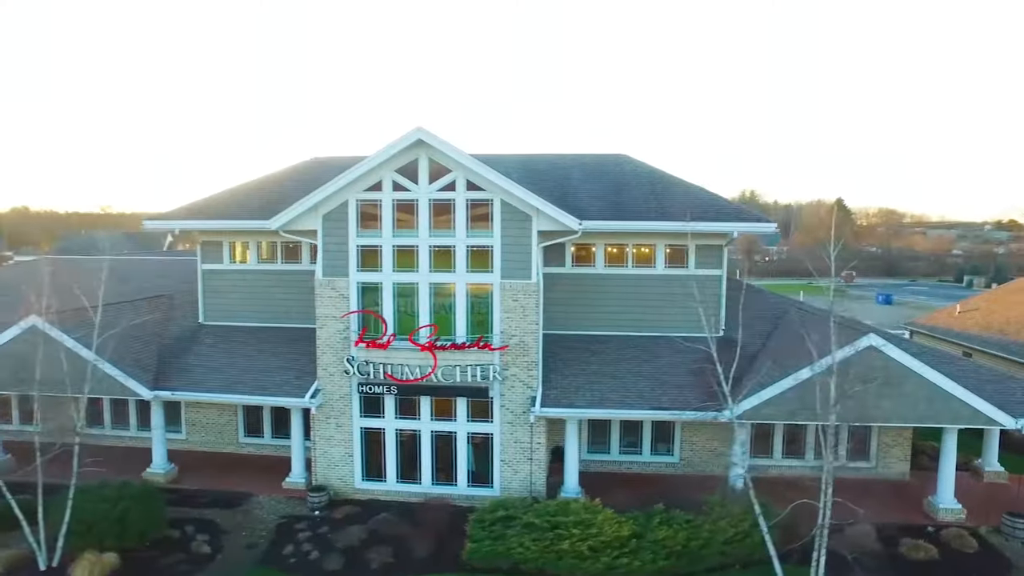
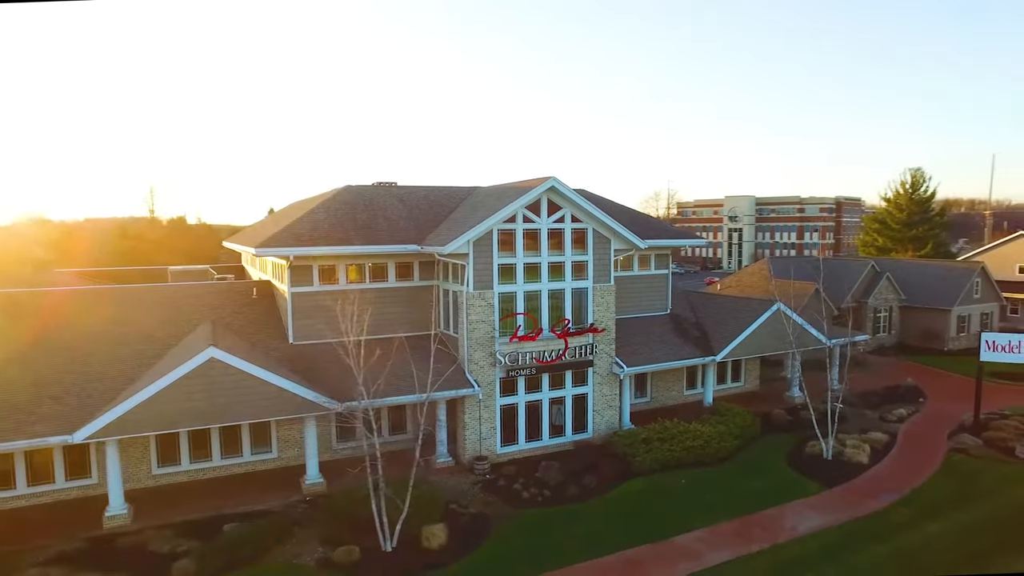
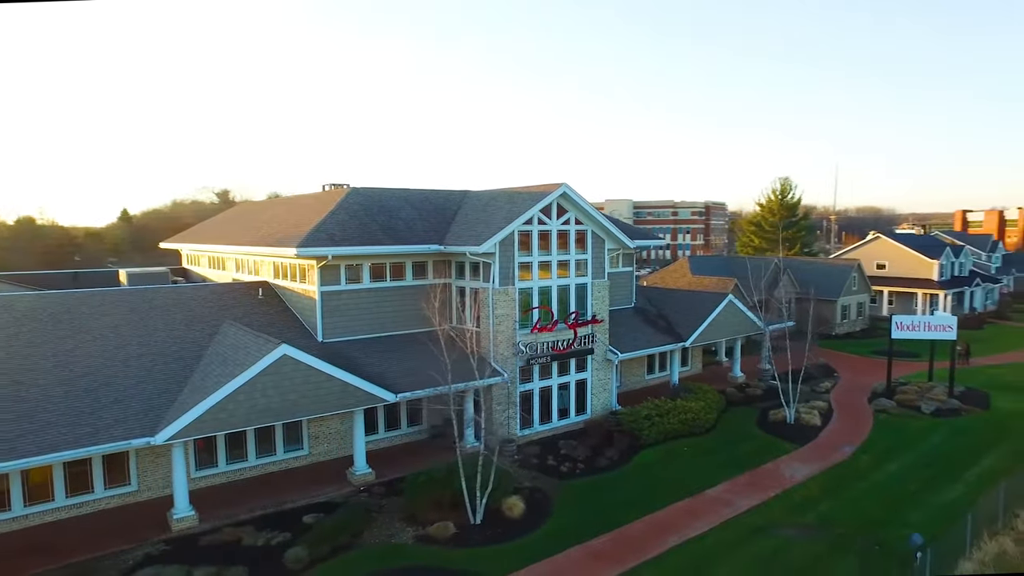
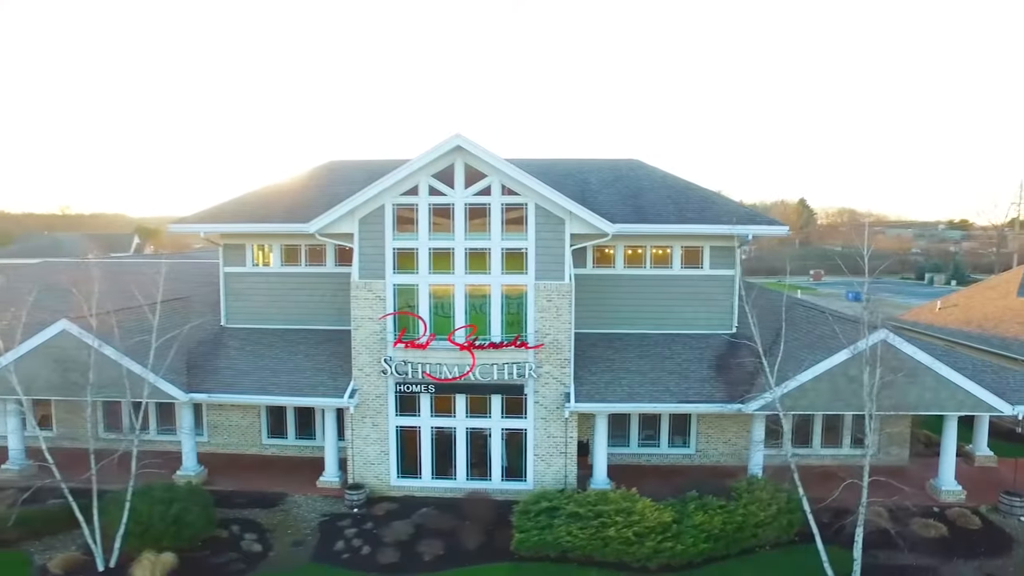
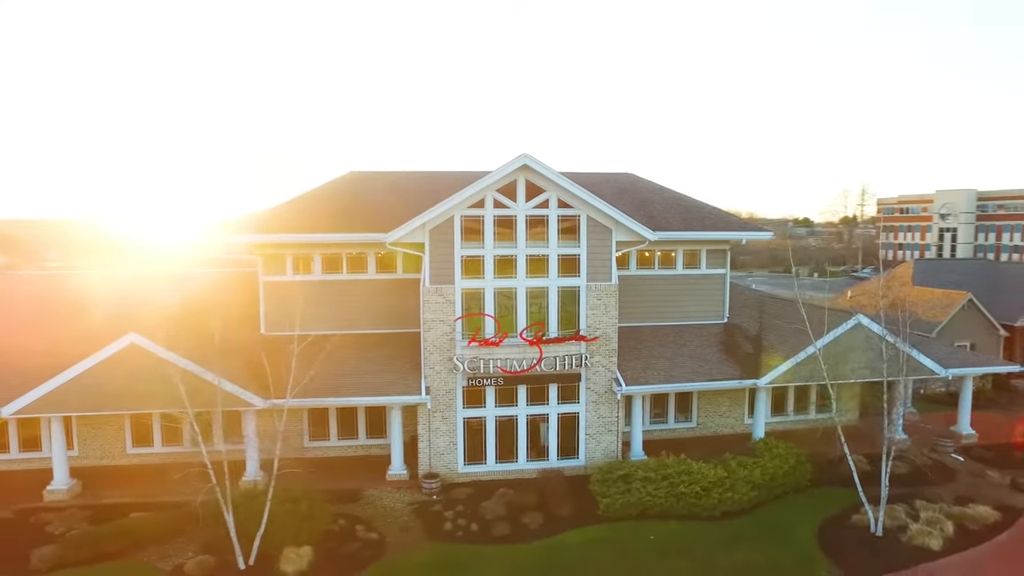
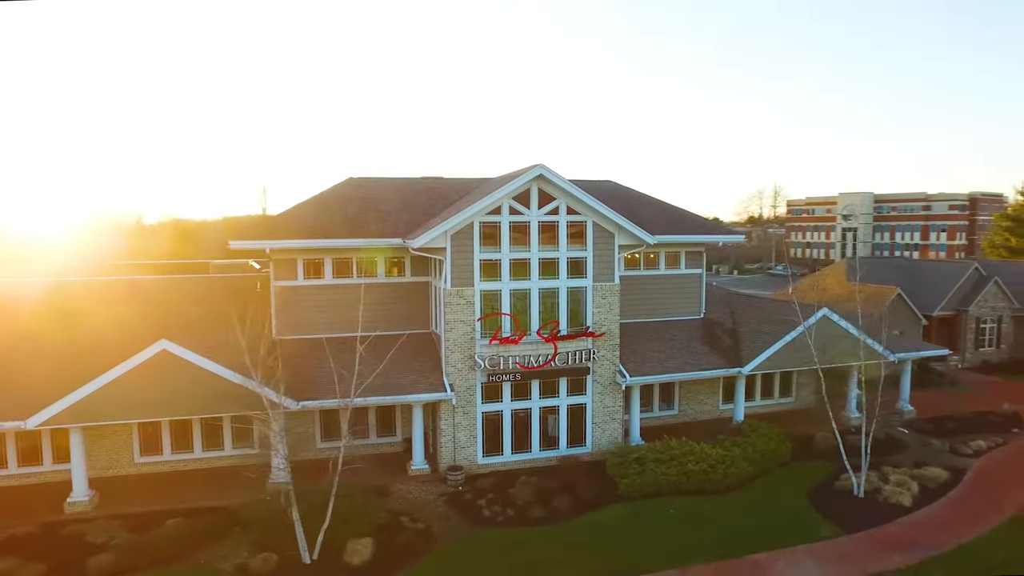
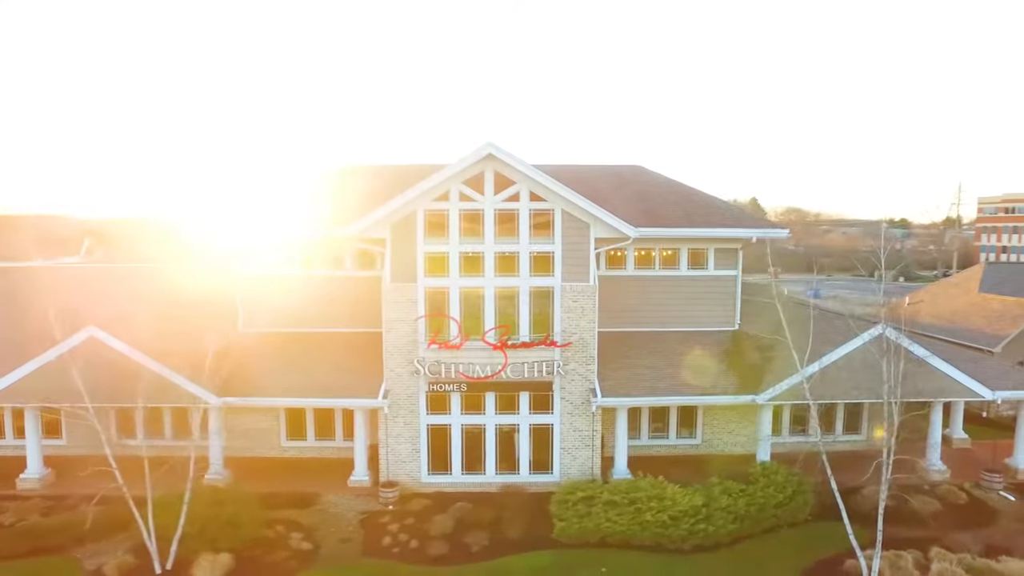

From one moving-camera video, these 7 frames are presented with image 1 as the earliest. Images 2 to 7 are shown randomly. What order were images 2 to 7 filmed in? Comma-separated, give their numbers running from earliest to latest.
4, 7, 5, 6, 2, 3
